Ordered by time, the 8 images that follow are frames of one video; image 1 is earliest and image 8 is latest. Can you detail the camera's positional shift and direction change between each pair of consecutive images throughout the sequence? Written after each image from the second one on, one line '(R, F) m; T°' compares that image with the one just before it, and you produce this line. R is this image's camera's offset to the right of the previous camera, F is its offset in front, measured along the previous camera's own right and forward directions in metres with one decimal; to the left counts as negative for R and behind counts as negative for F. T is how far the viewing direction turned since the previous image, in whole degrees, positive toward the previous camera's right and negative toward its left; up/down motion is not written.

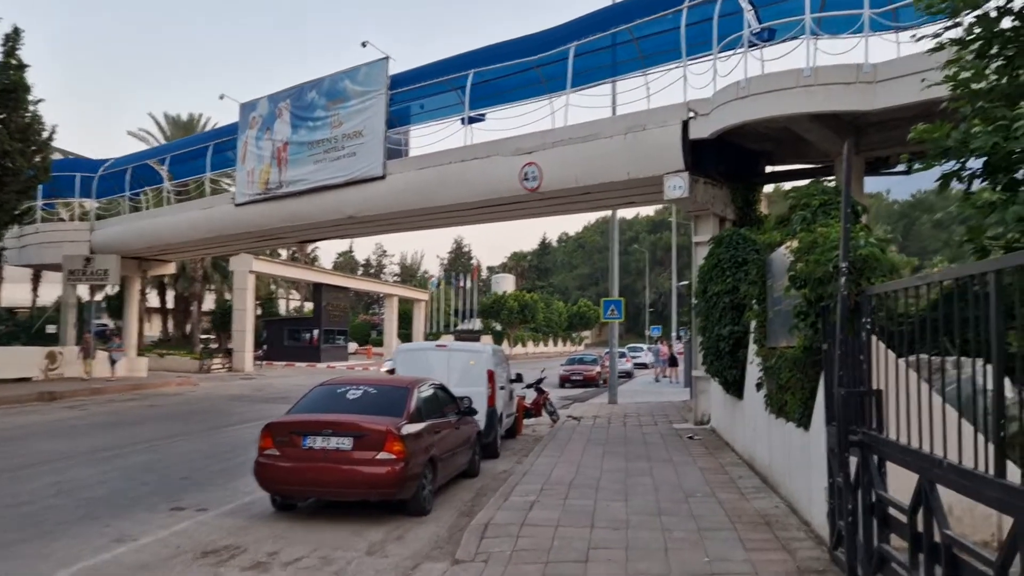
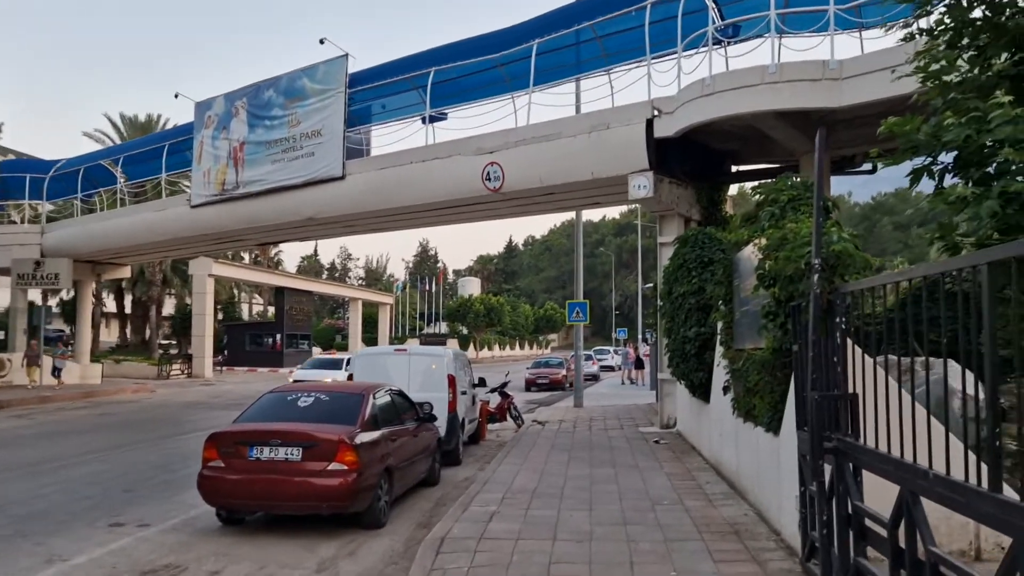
(+0.1, +0.4) m; +2°
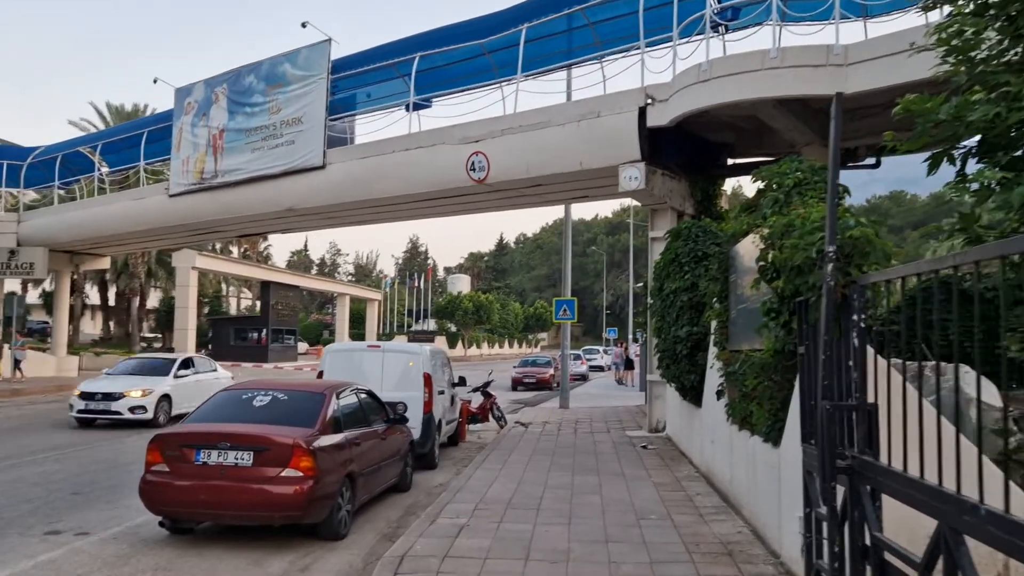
(+0.1, +0.7) m; +1°
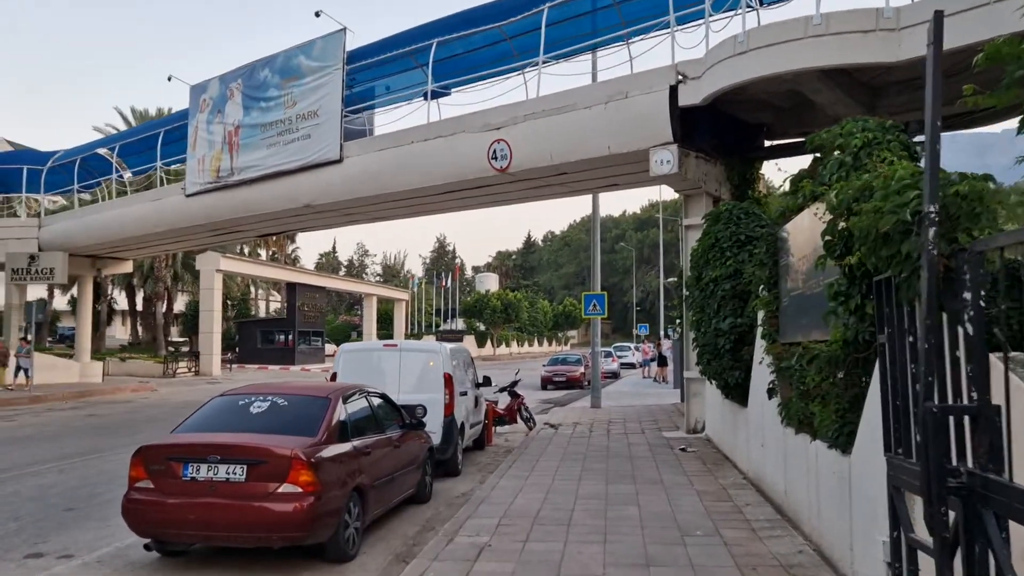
(+0.1, +0.8) m; -2°
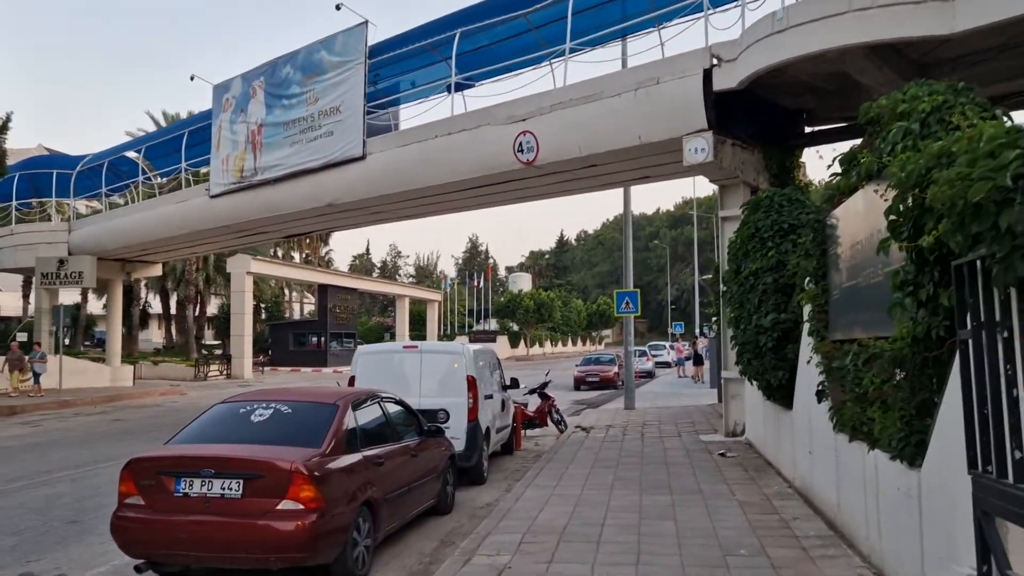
(+0.1, +0.6) m; -2°
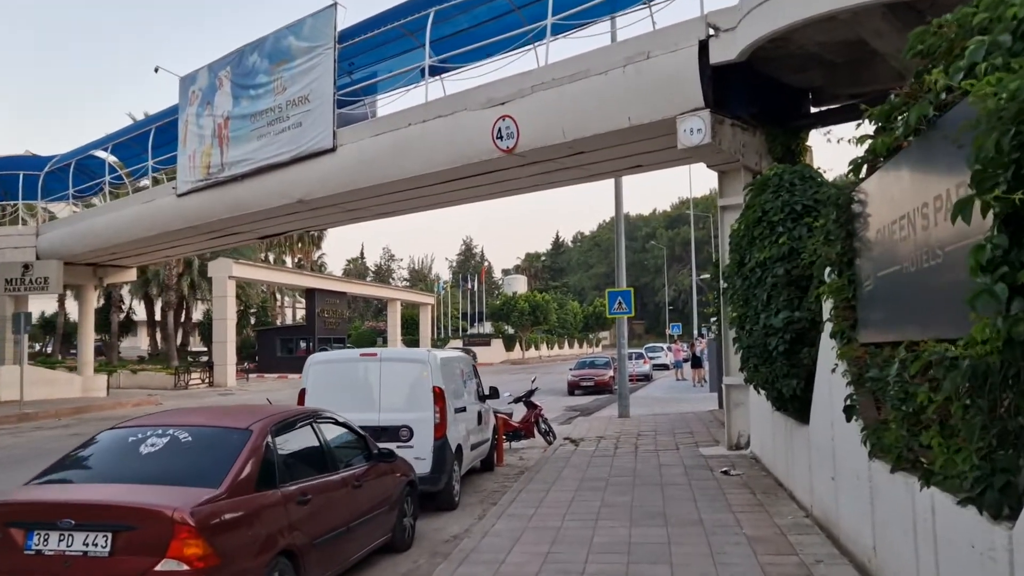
(+0.3, +1.3) m; 0°
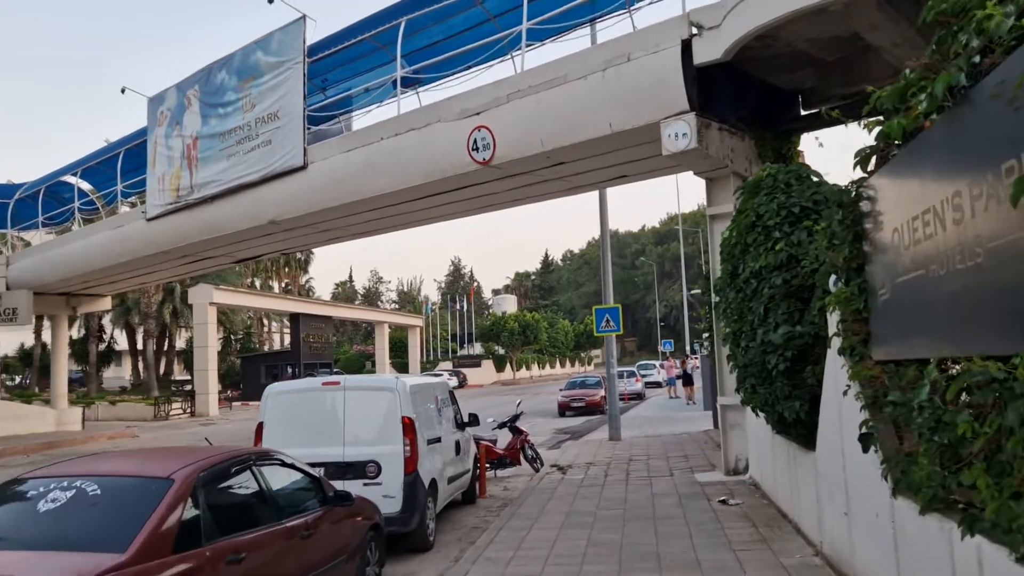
(+0.2, +0.7) m; +1°
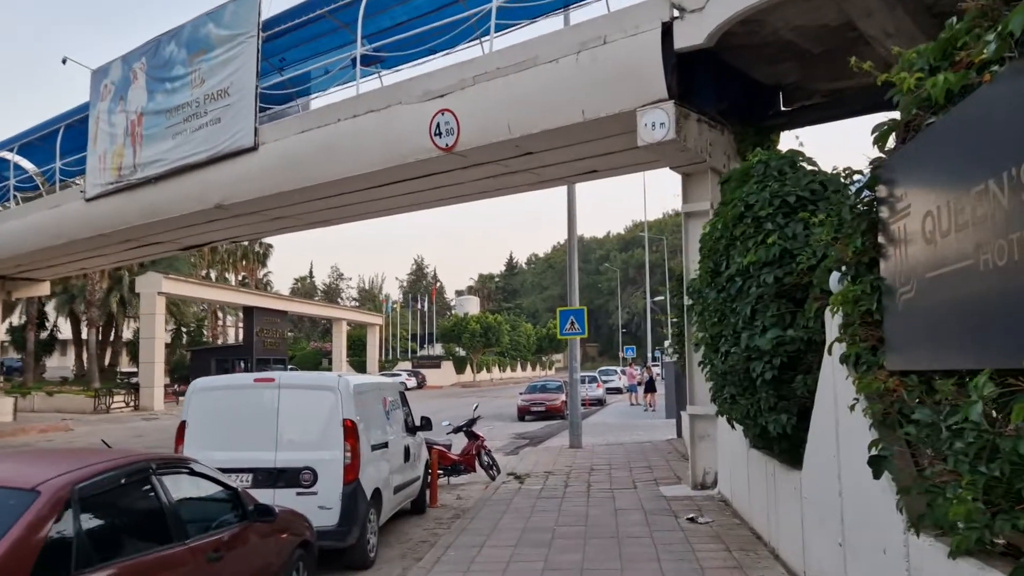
(0.0, +0.8) m; +3°
